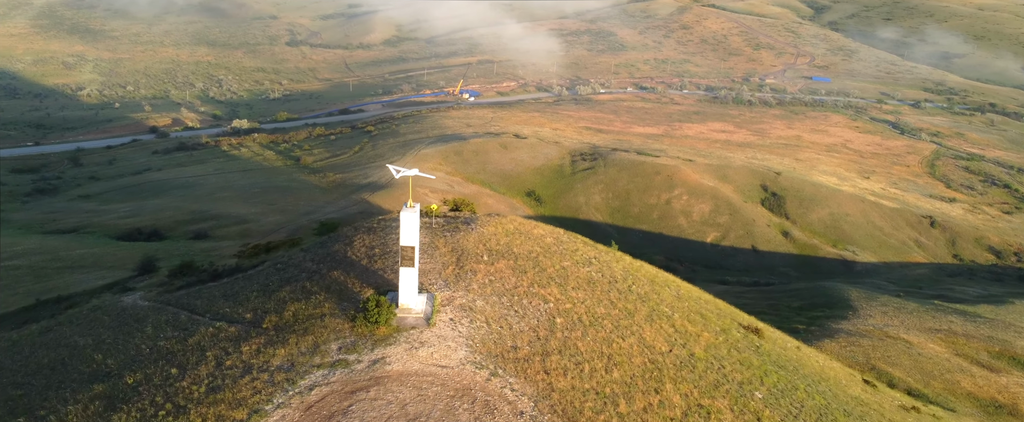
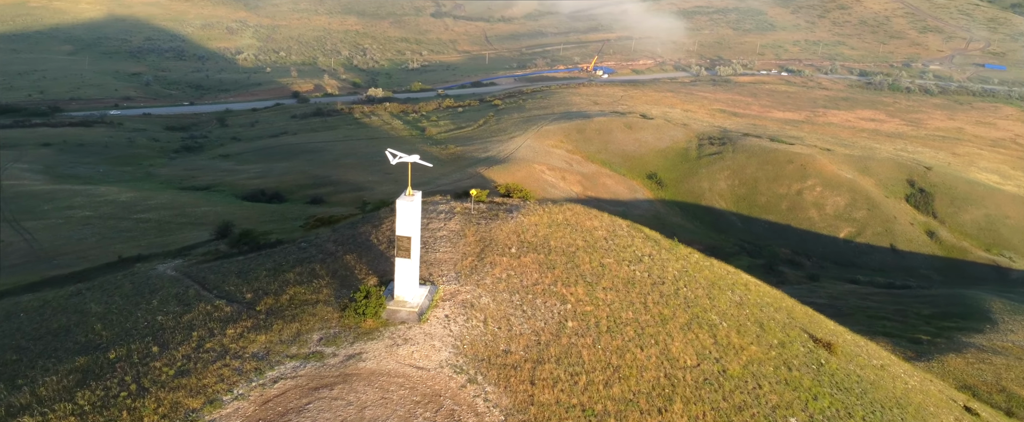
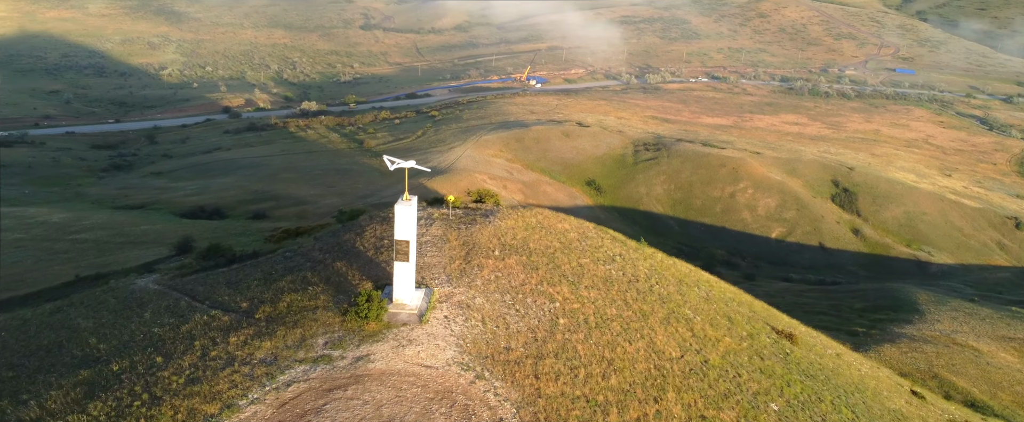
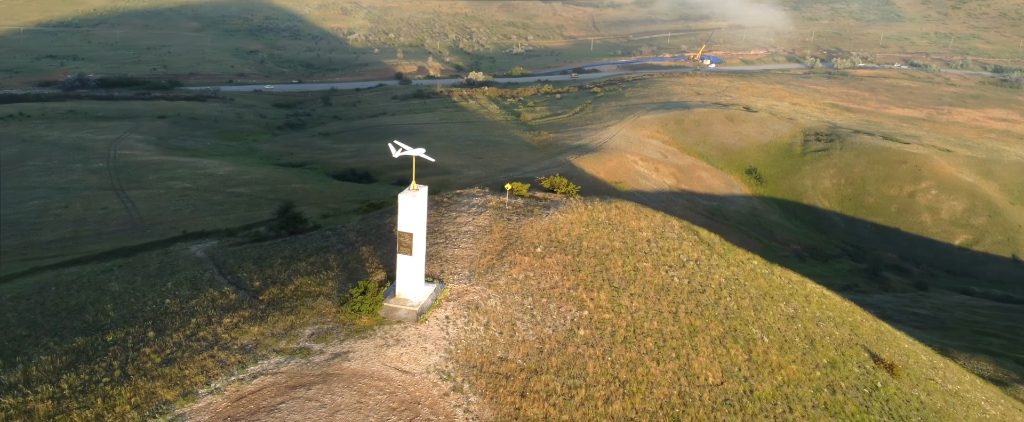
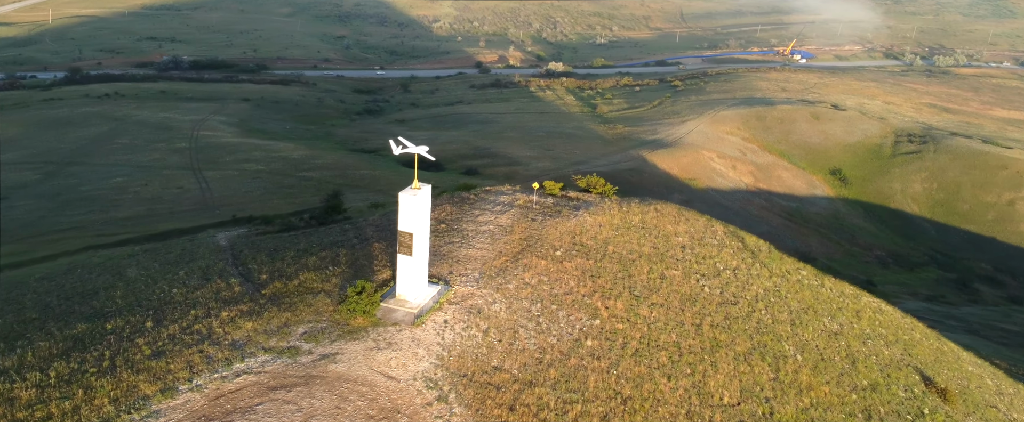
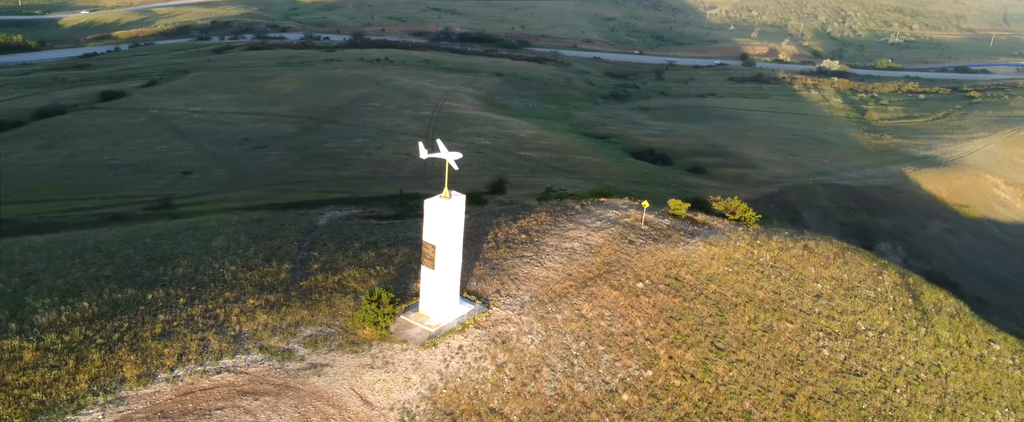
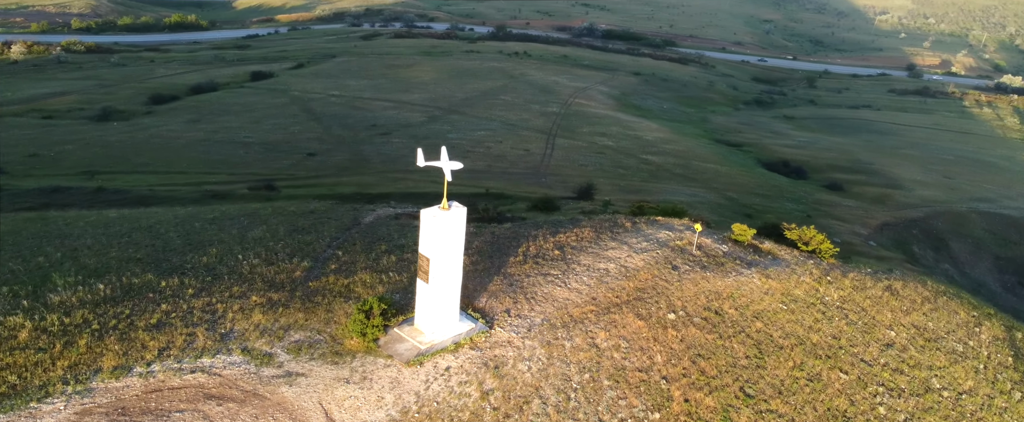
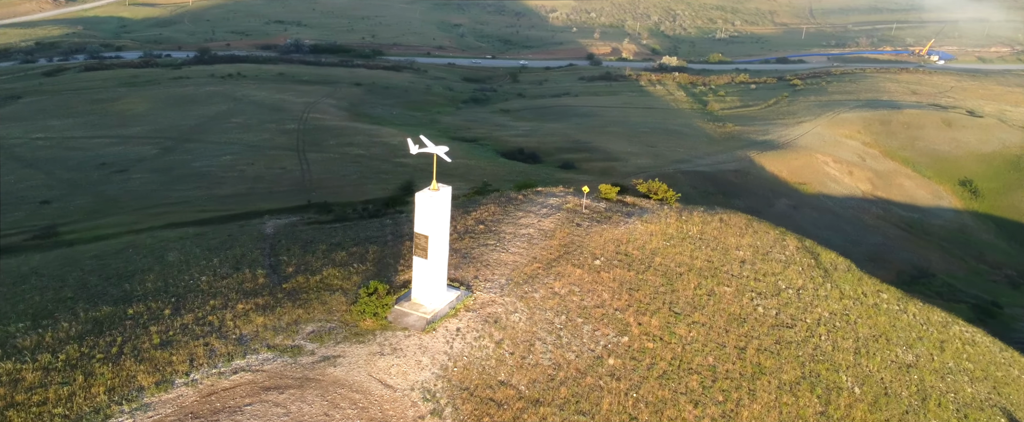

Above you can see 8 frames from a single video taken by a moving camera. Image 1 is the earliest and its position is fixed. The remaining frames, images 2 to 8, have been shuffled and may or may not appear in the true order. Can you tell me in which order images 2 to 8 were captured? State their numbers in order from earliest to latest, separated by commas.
3, 2, 4, 5, 8, 6, 7
